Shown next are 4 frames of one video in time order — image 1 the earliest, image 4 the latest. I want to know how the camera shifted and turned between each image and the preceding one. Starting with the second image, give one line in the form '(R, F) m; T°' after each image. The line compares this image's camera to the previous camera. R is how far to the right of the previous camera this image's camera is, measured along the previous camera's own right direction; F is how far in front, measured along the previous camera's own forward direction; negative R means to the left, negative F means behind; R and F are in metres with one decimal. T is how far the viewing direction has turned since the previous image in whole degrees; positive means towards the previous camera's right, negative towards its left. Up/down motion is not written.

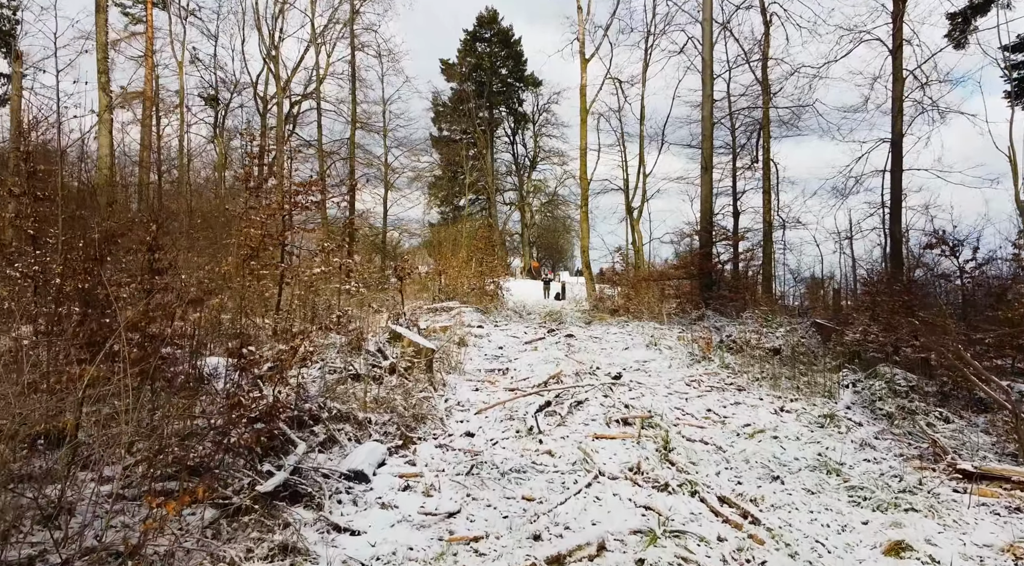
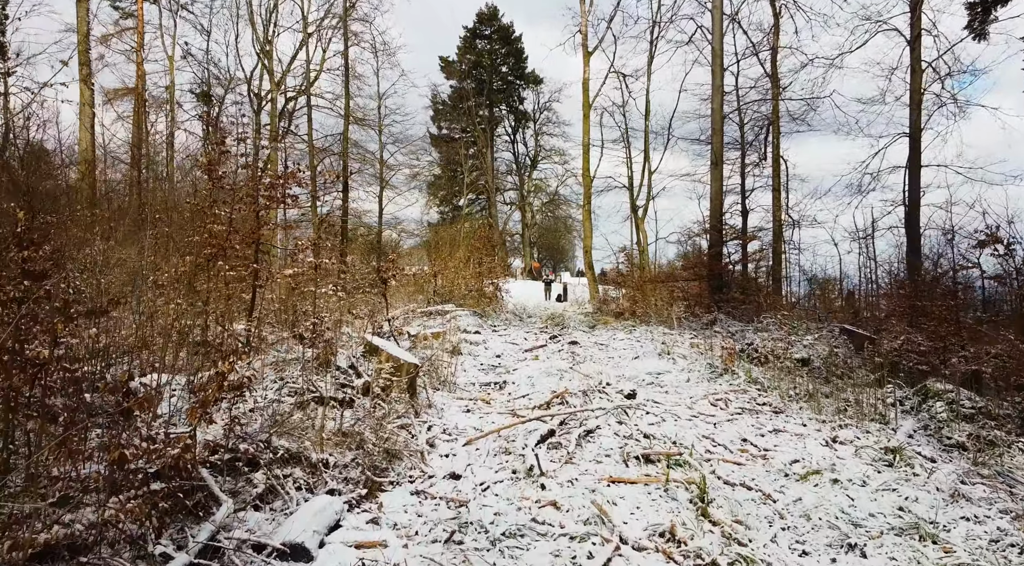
(0.0, +1.0) m; 0°
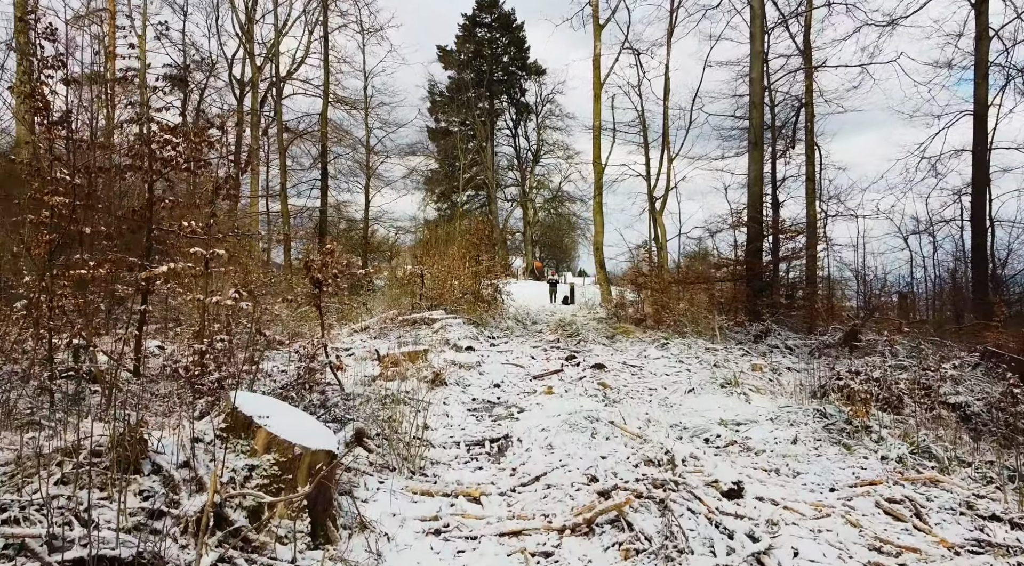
(0.0, +3.0) m; 0°
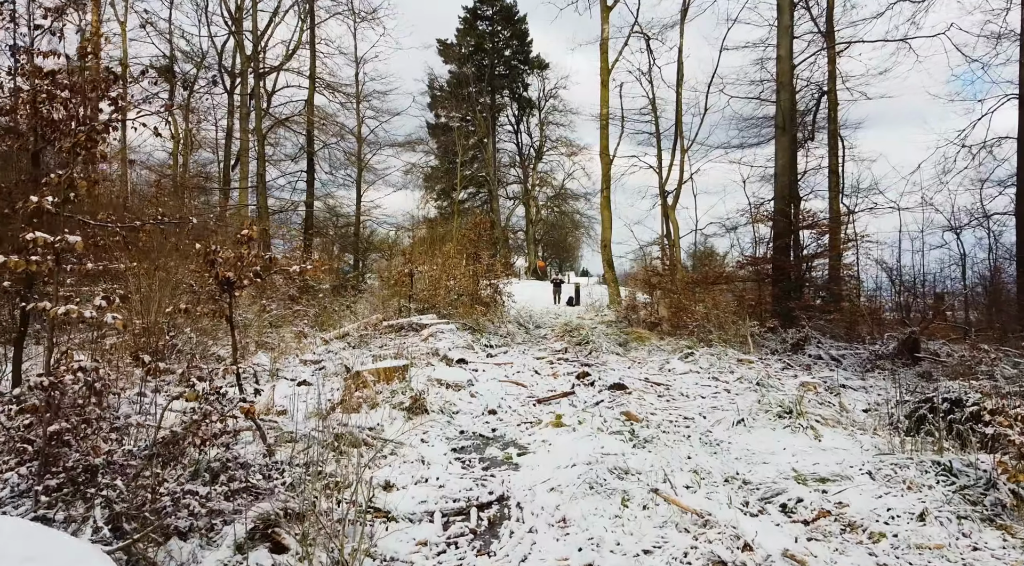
(0.0, +1.6) m; 0°
